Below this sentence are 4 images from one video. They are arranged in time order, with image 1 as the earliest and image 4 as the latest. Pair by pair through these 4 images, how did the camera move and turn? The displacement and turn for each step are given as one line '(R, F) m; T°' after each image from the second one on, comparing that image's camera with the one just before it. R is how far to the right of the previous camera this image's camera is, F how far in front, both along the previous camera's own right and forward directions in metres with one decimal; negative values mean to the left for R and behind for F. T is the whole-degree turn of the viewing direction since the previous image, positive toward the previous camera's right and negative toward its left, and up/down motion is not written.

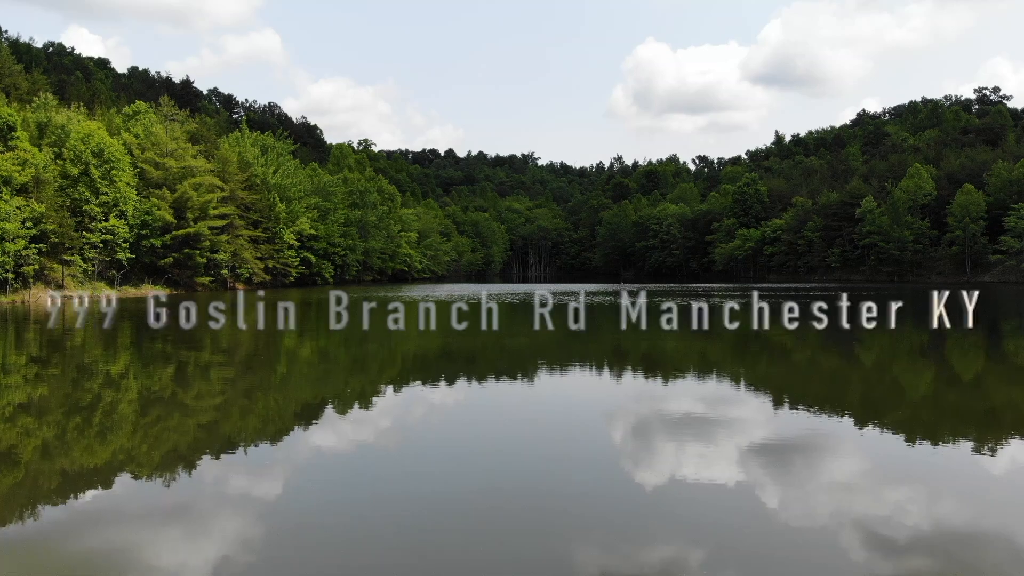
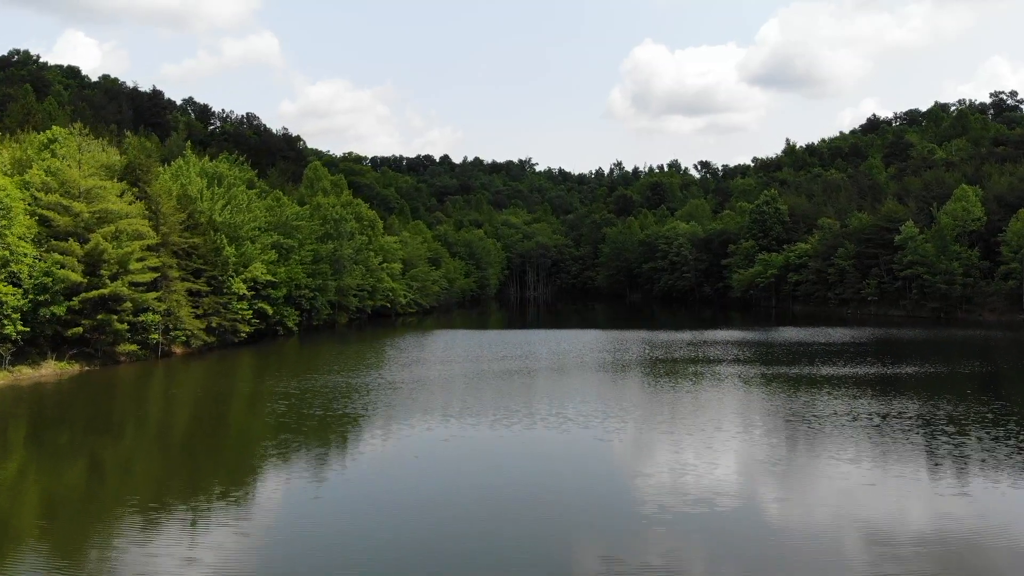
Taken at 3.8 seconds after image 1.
(+0.2, +7.1) m; 0°
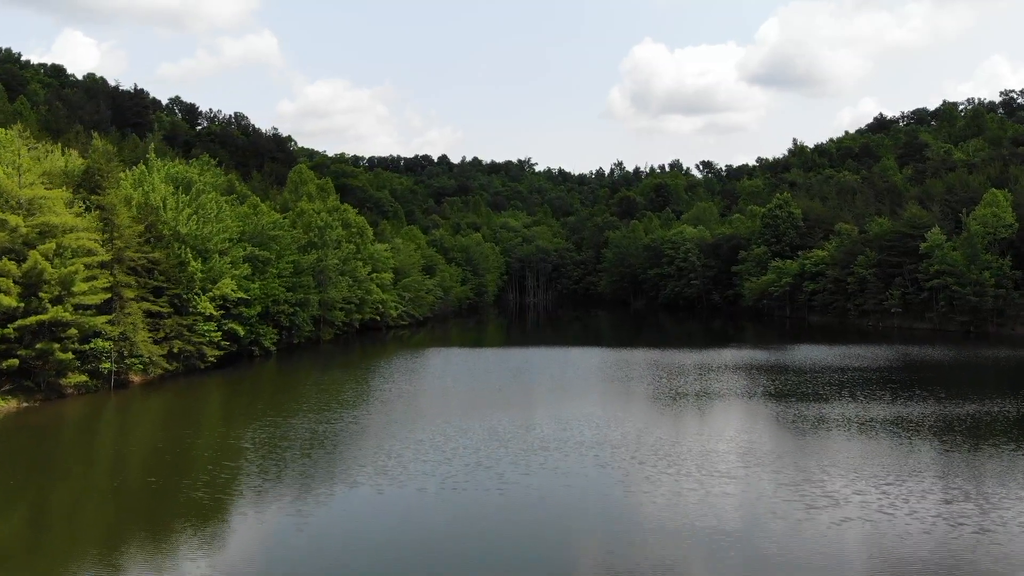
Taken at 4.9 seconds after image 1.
(0.0, +3.7) m; 0°
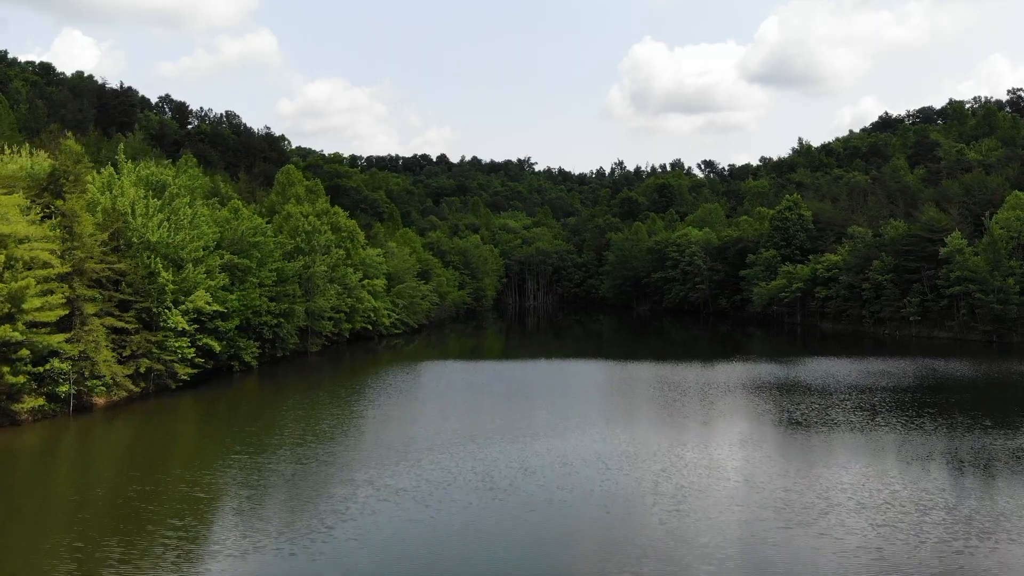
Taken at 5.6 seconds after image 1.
(0.0, +2.5) m; 0°
